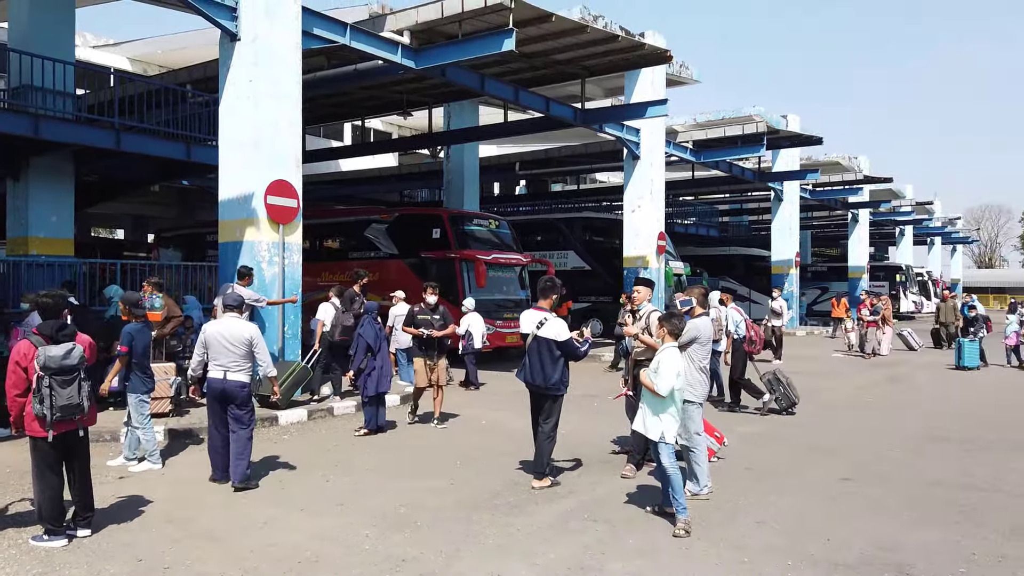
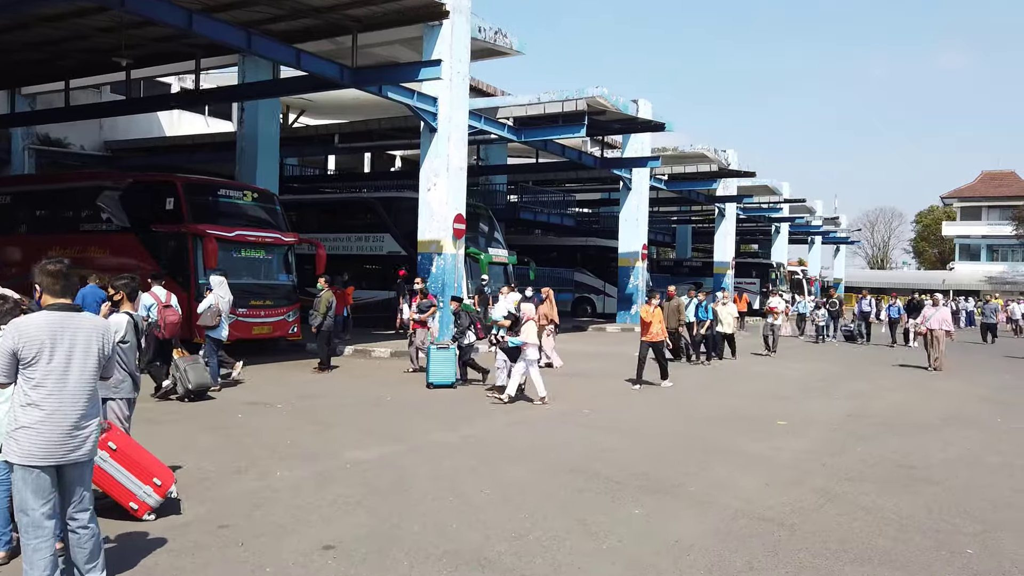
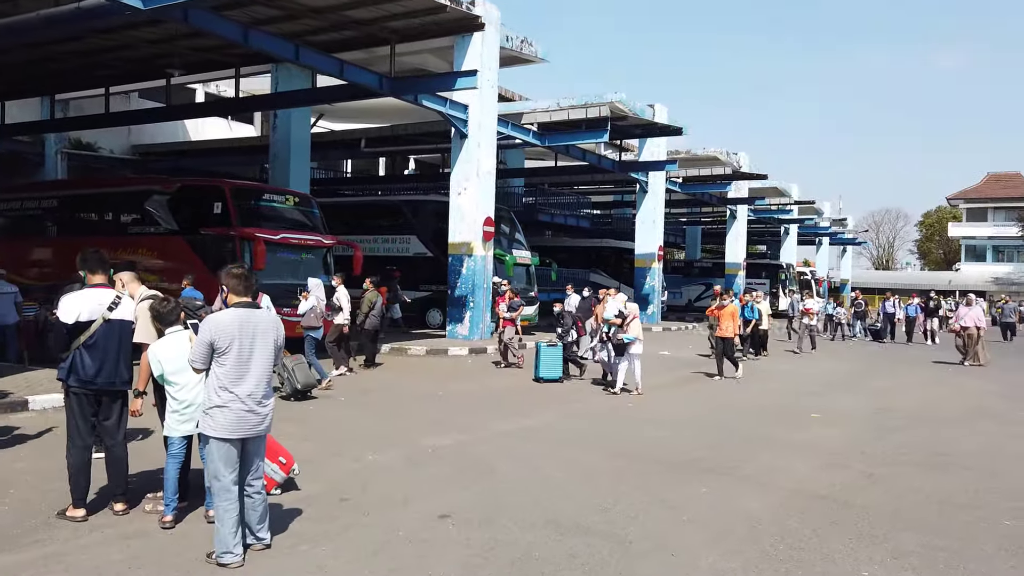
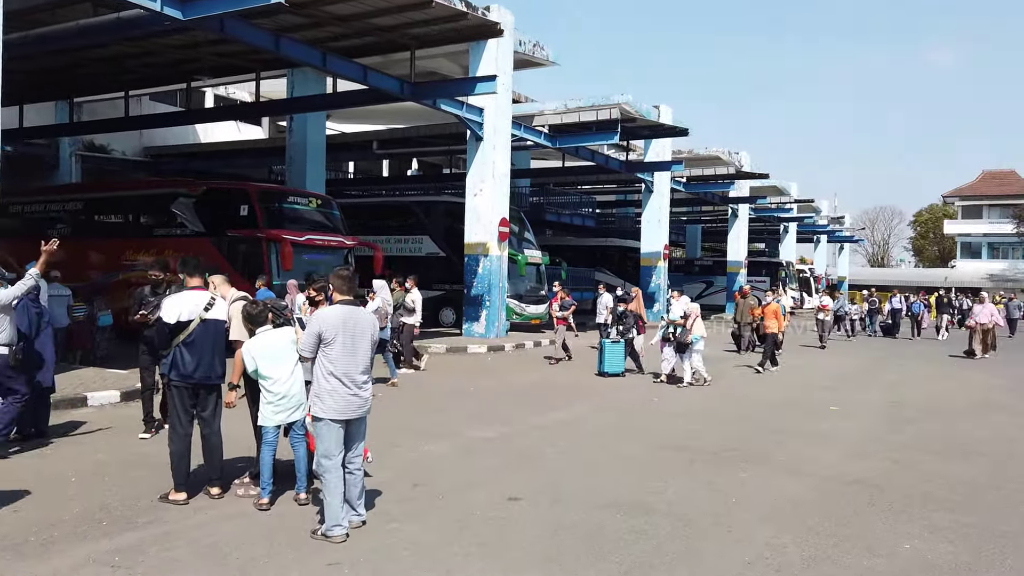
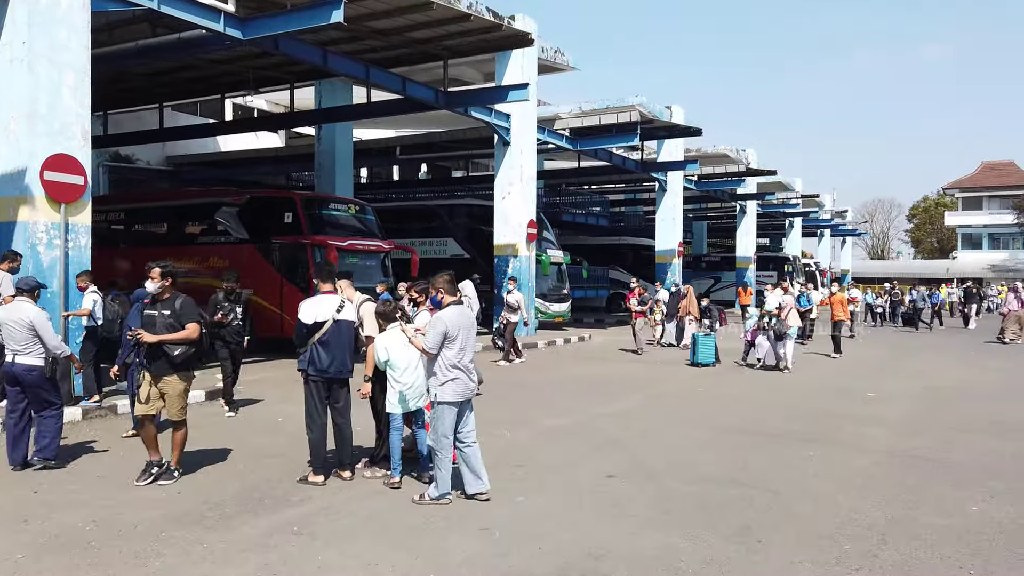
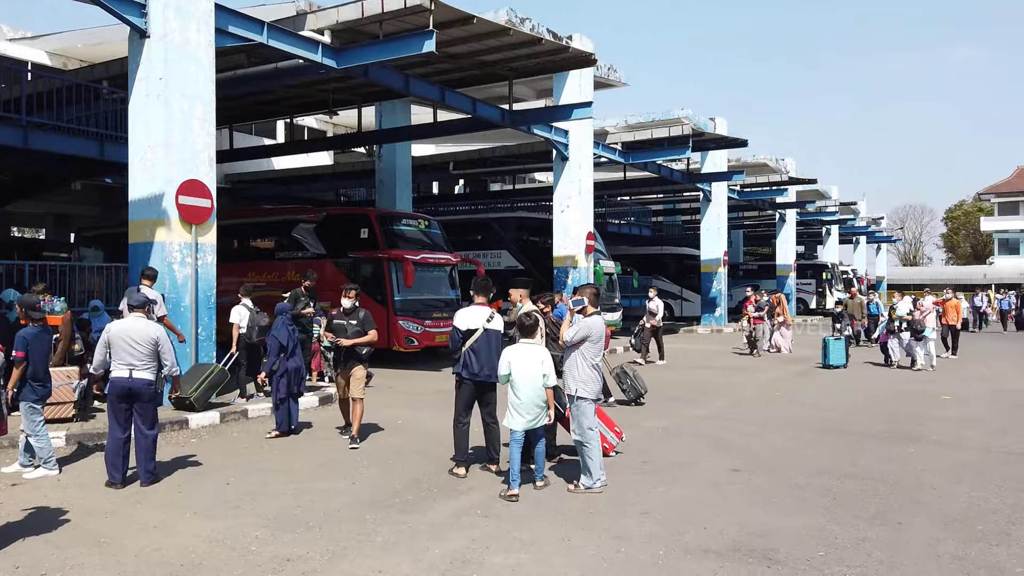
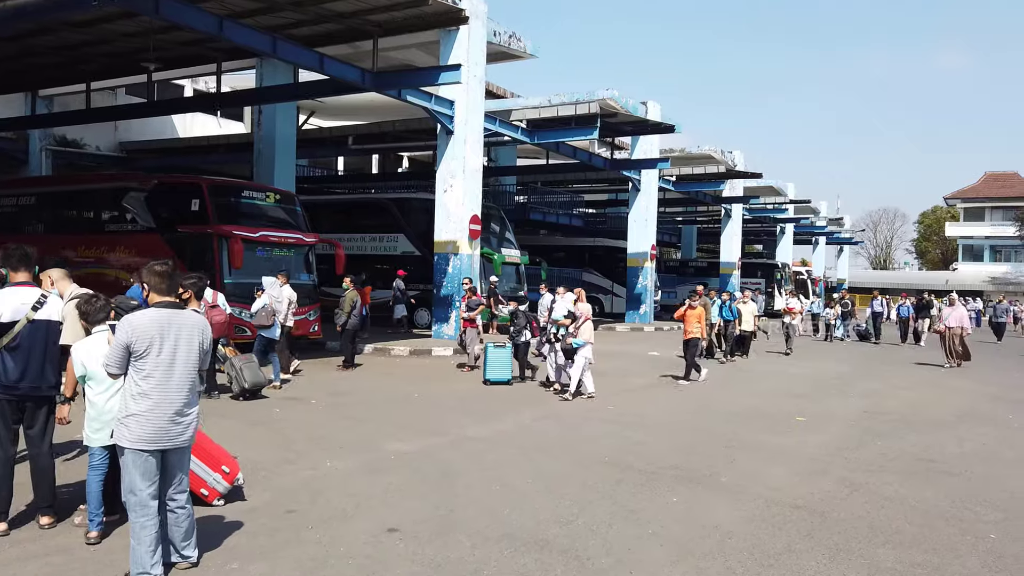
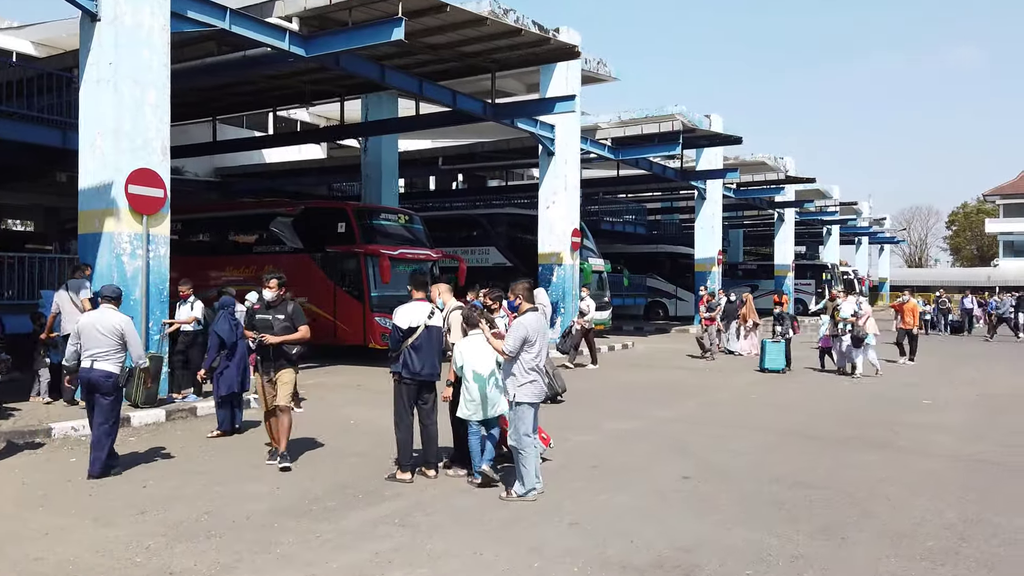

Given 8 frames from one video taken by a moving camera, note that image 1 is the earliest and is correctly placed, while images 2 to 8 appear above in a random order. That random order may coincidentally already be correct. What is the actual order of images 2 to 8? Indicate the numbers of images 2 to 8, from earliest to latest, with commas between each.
6, 8, 5, 4, 3, 7, 2
